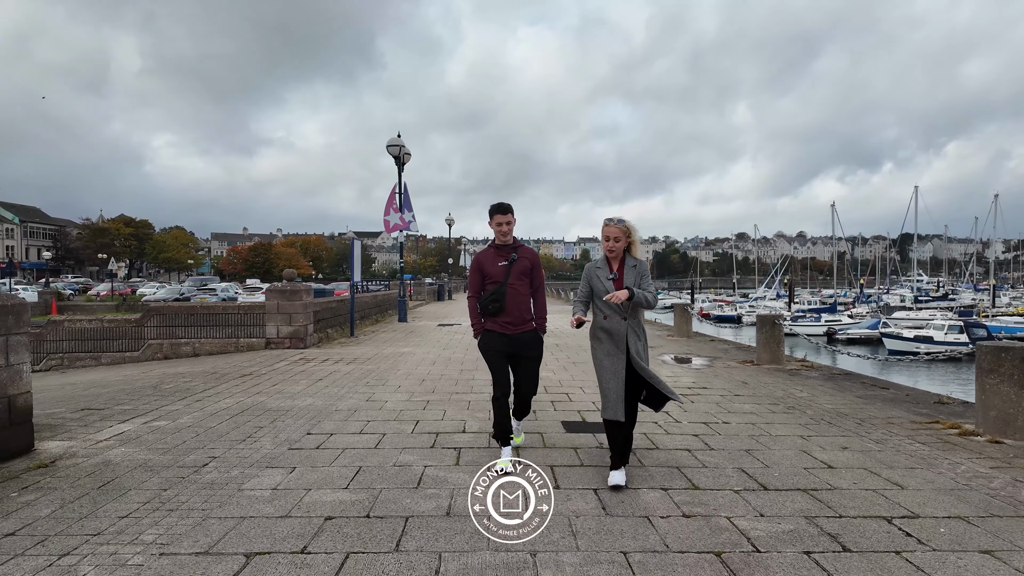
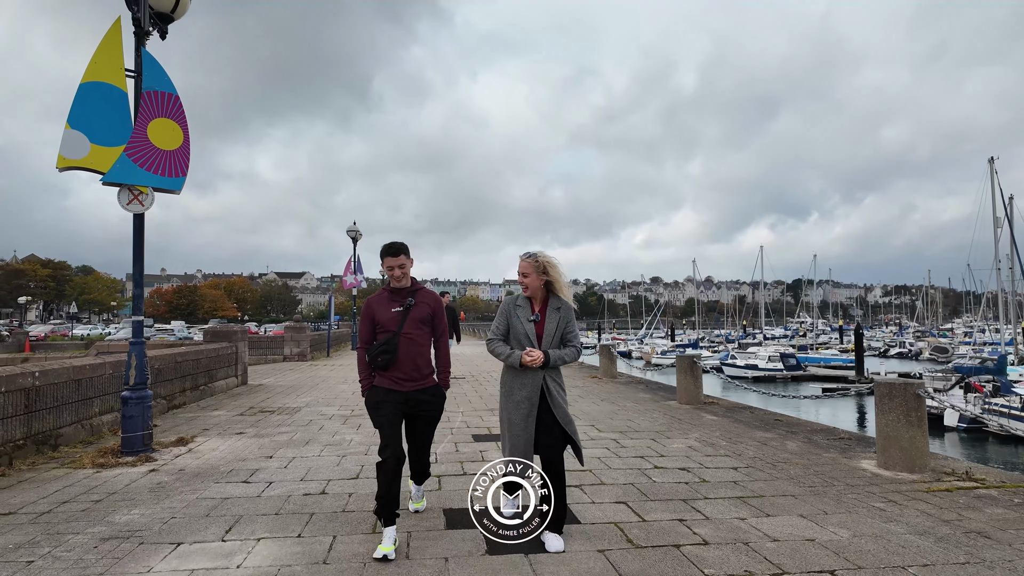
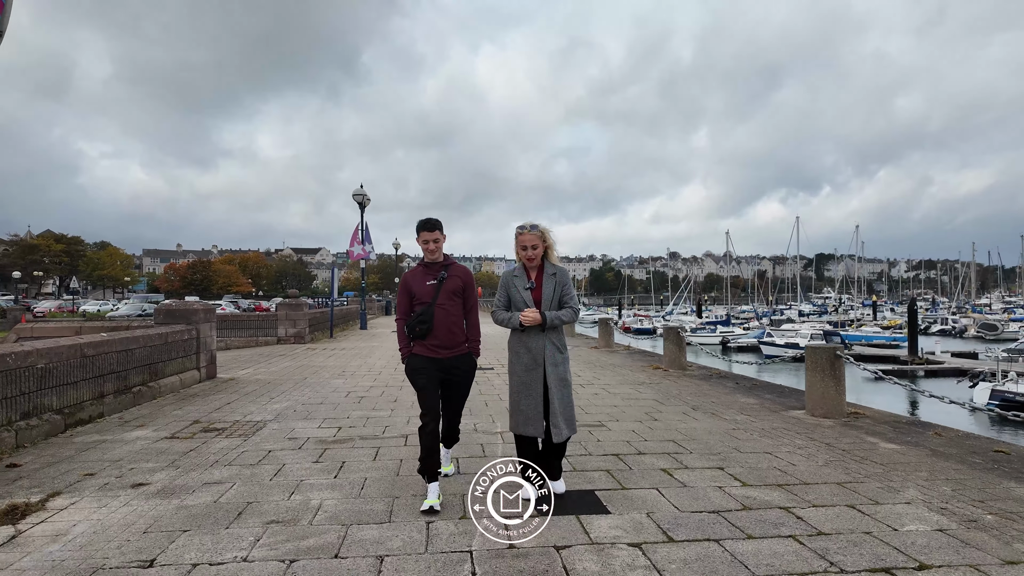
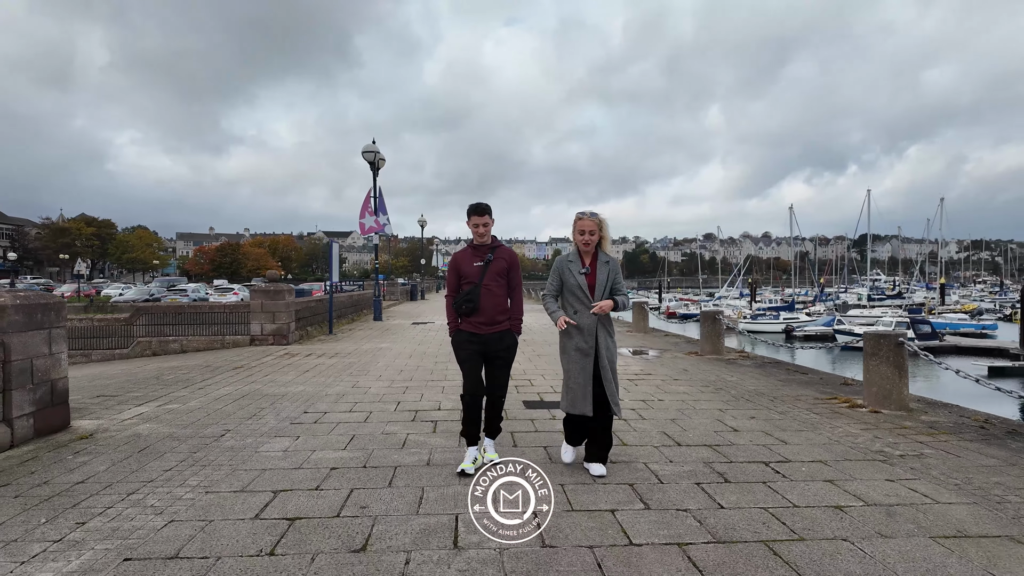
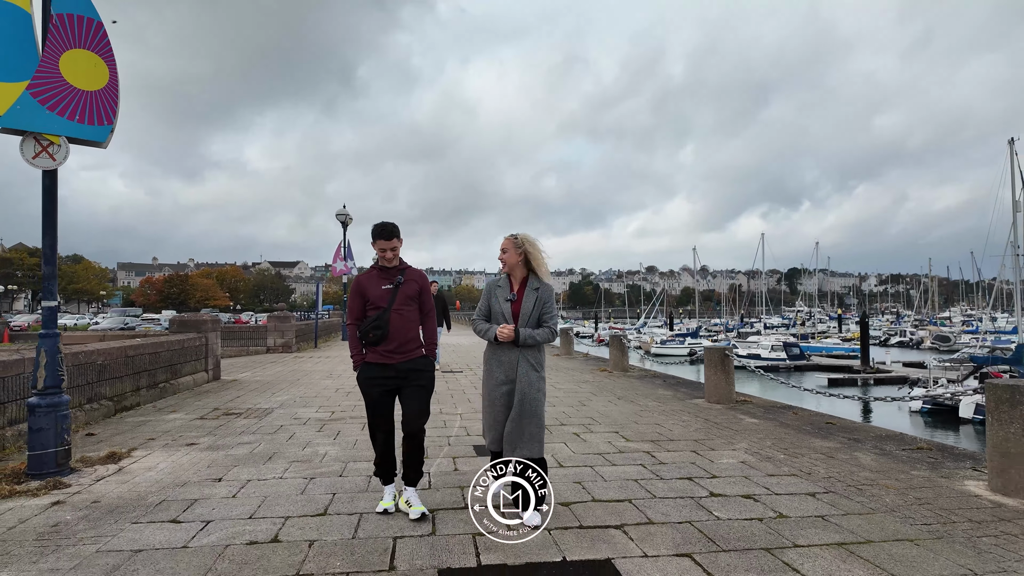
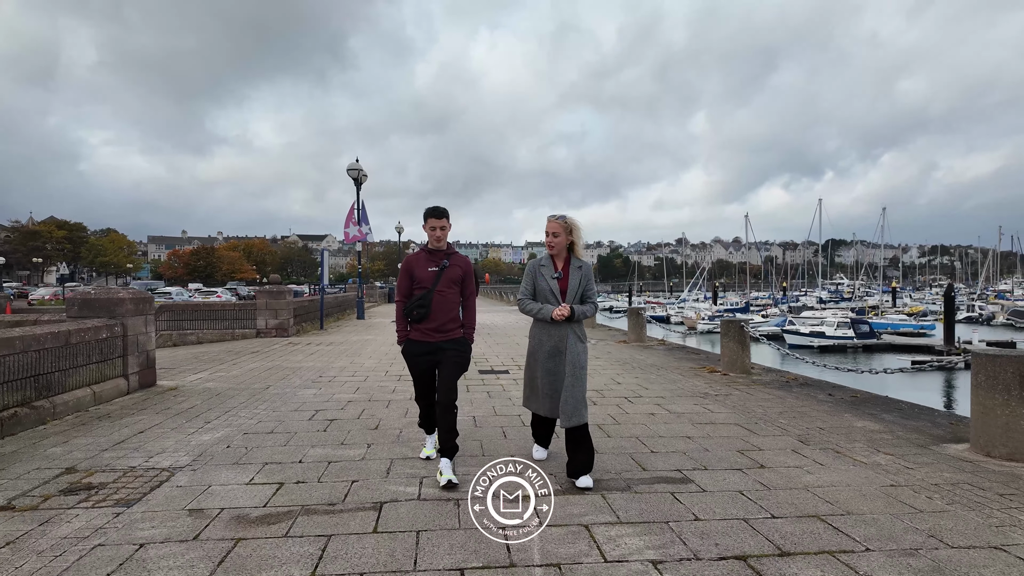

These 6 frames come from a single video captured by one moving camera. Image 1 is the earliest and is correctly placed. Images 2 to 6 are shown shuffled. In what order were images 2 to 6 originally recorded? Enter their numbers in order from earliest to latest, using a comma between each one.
4, 6, 3, 5, 2
